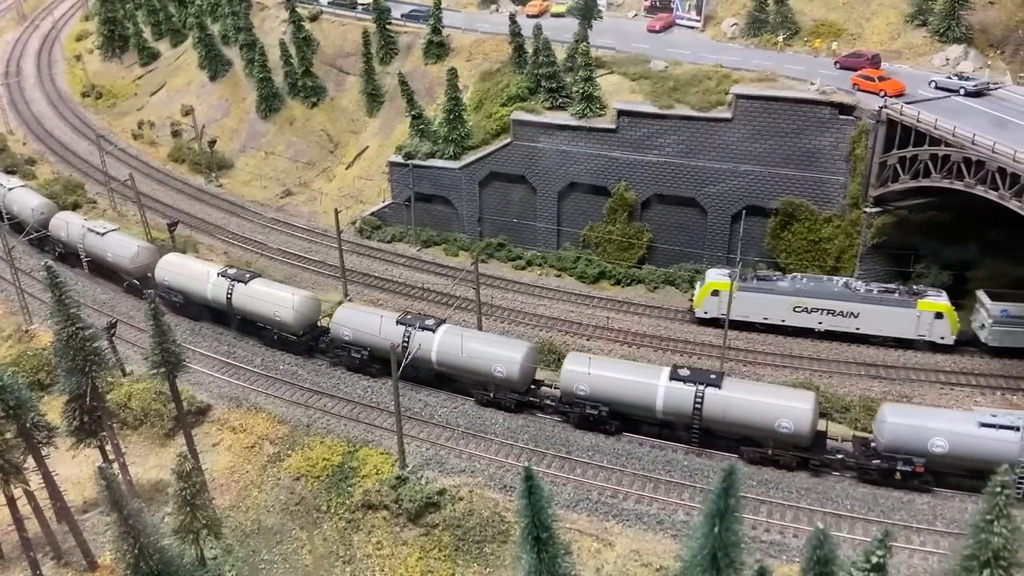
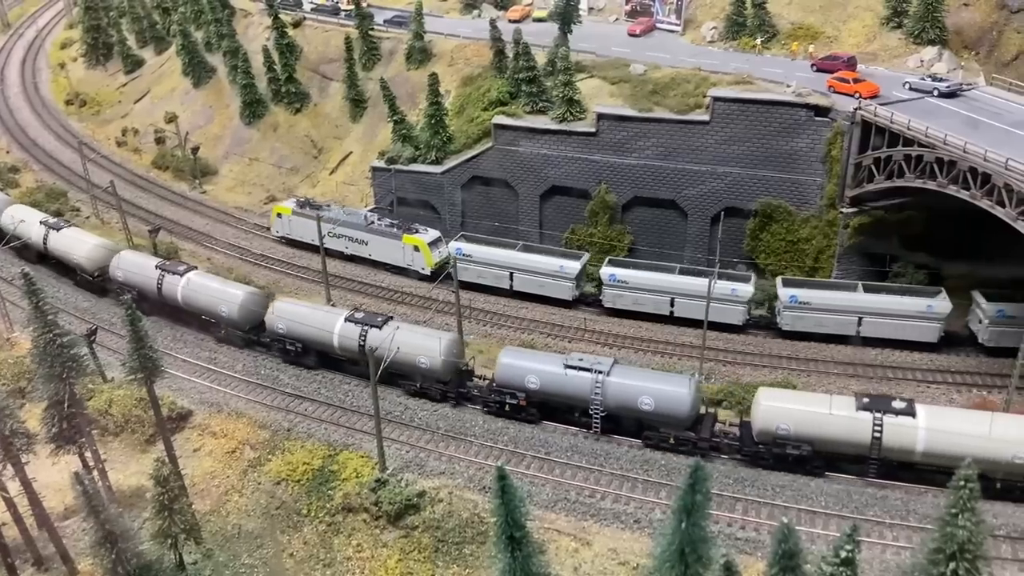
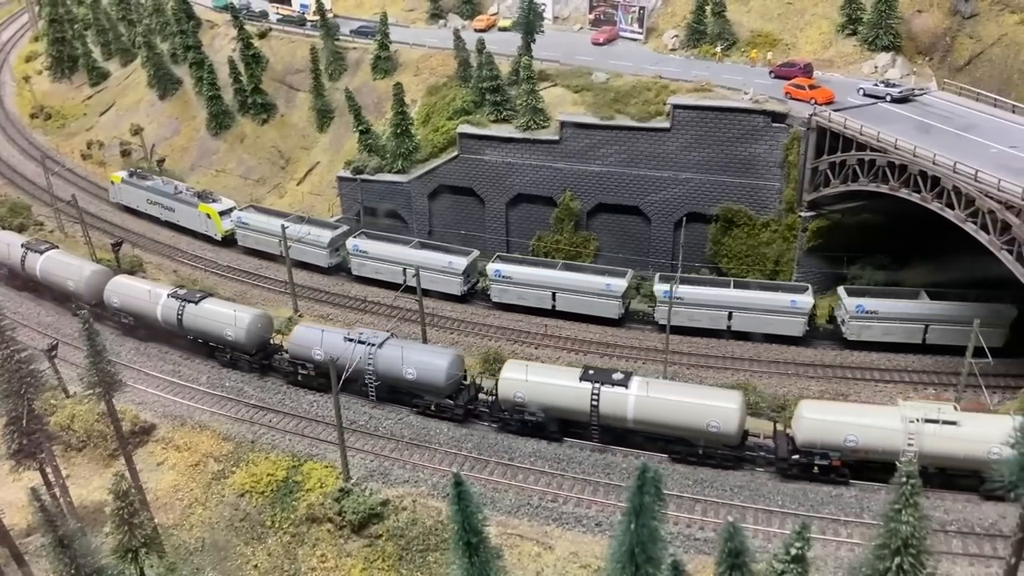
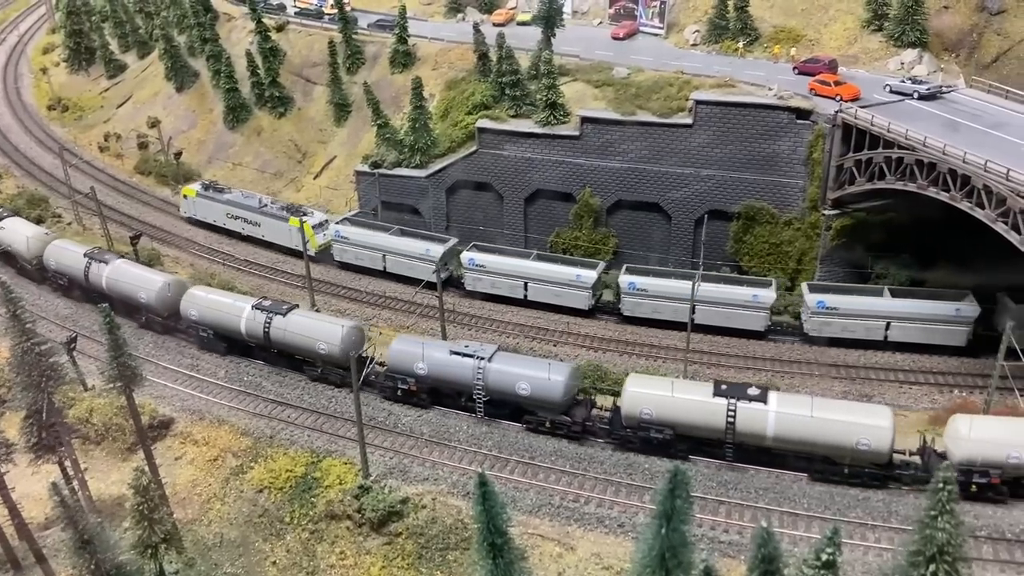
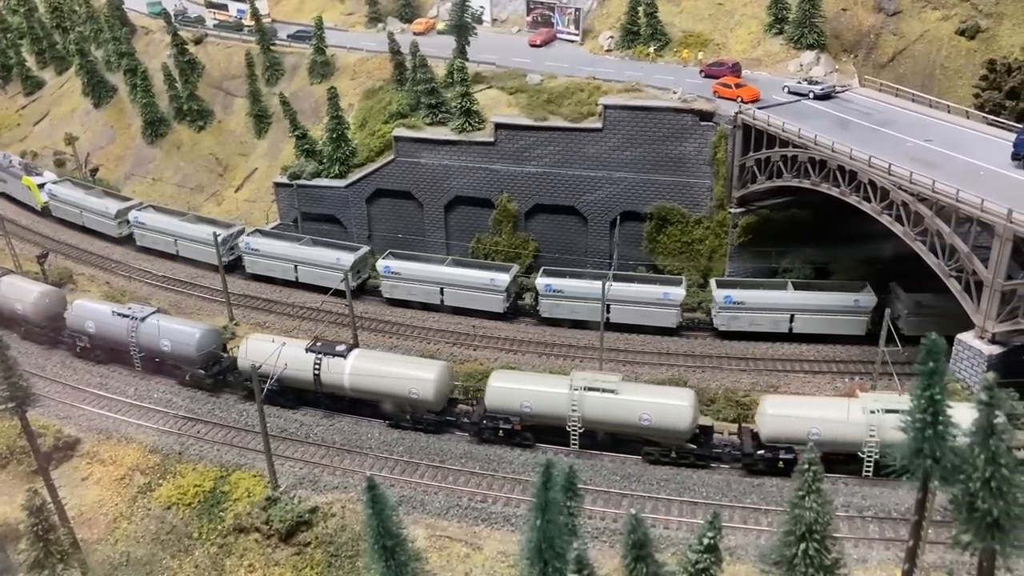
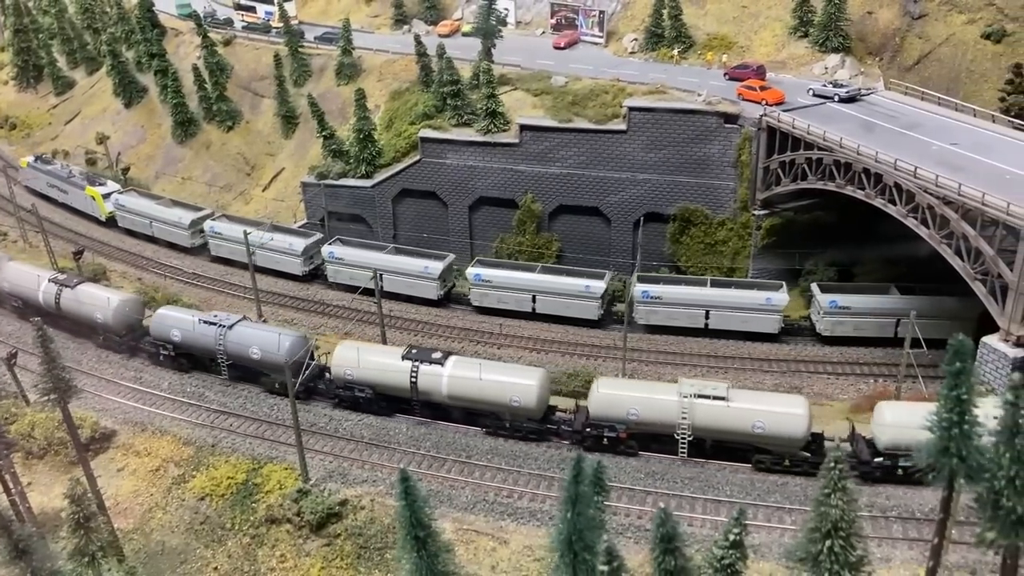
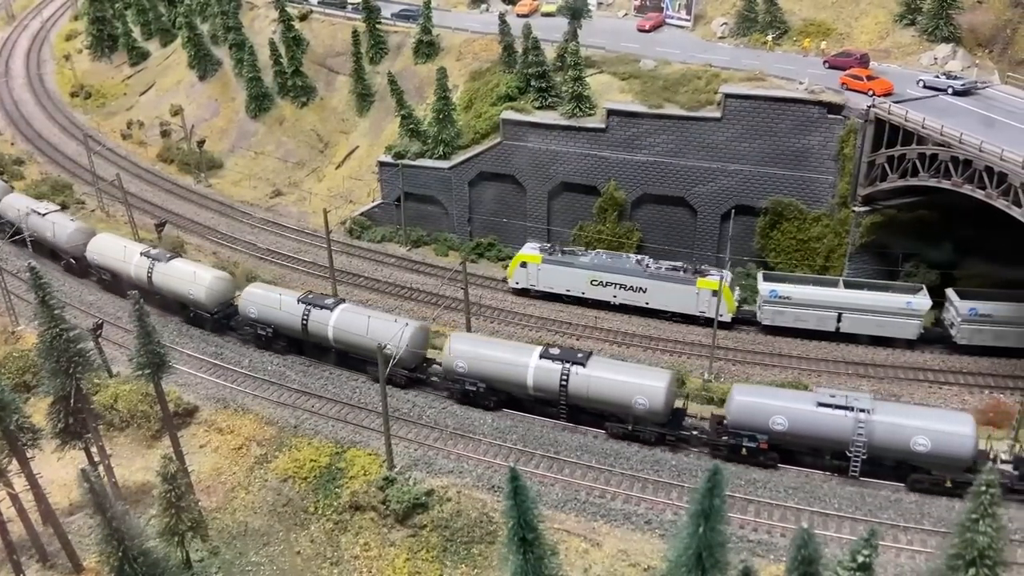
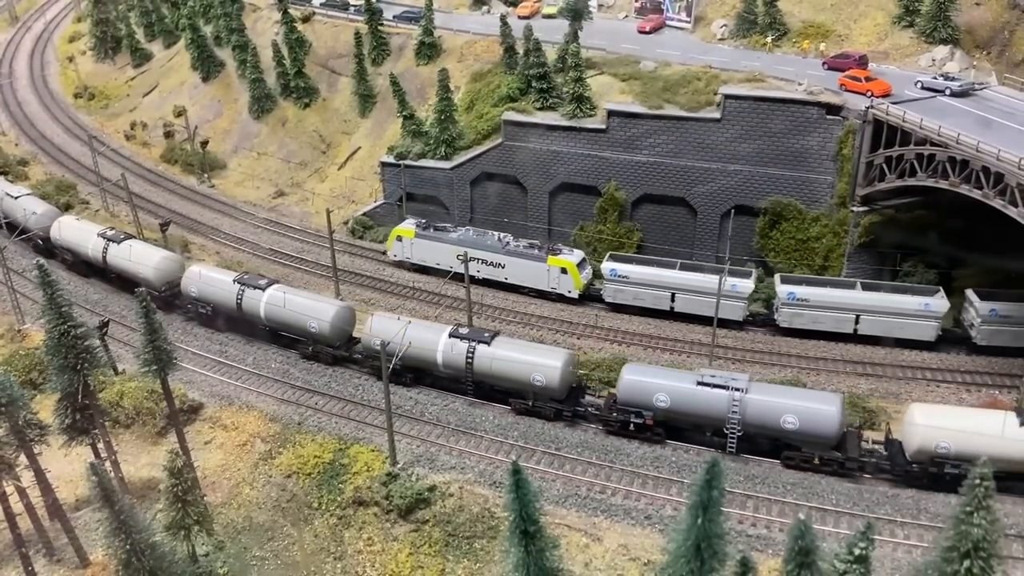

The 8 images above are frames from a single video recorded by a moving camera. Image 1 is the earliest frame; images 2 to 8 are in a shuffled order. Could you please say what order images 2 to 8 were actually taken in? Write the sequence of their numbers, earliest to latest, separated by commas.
7, 8, 2, 4, 3, 6, 5
